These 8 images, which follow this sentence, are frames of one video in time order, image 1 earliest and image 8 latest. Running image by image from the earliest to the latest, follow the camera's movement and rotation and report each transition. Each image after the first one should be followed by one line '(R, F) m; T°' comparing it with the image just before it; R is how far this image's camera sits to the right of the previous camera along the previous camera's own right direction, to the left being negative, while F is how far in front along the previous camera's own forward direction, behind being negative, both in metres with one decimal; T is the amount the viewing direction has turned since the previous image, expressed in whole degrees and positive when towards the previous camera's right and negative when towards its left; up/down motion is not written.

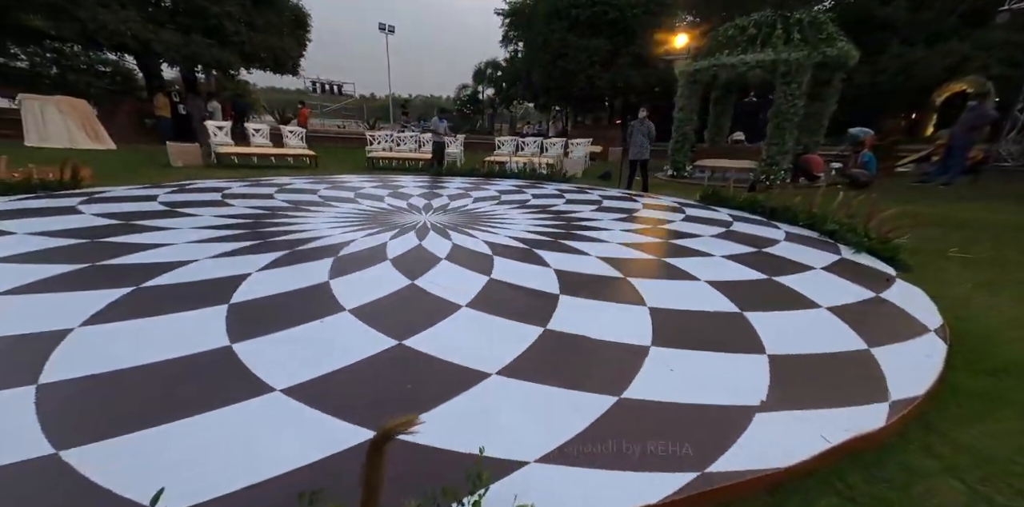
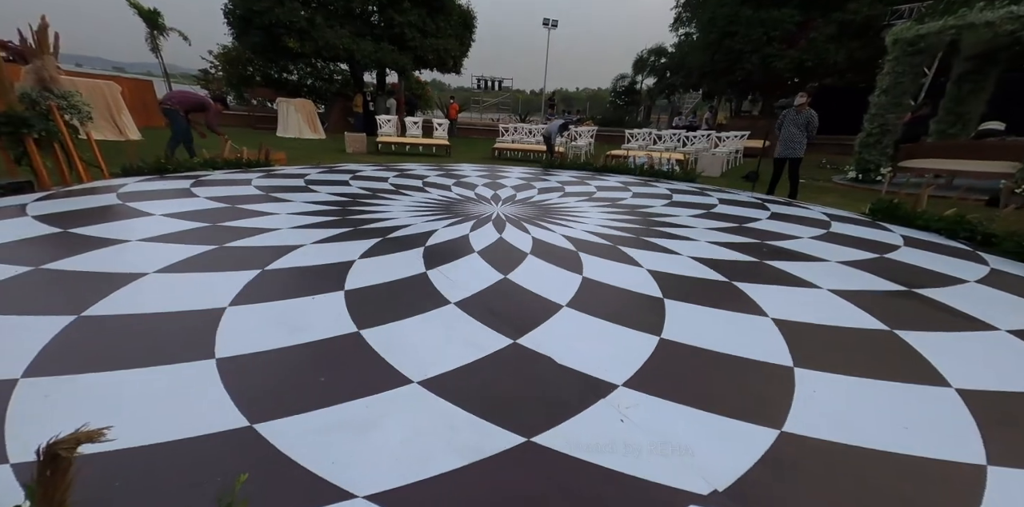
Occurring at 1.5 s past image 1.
(+0.7, +0.3) m; -21°
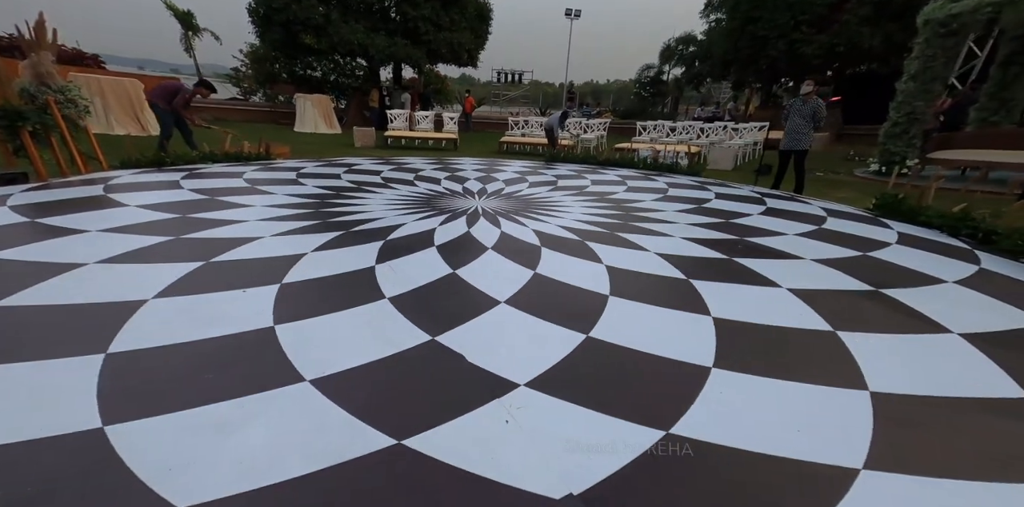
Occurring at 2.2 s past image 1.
(+0.4, 0.0) m; -3°
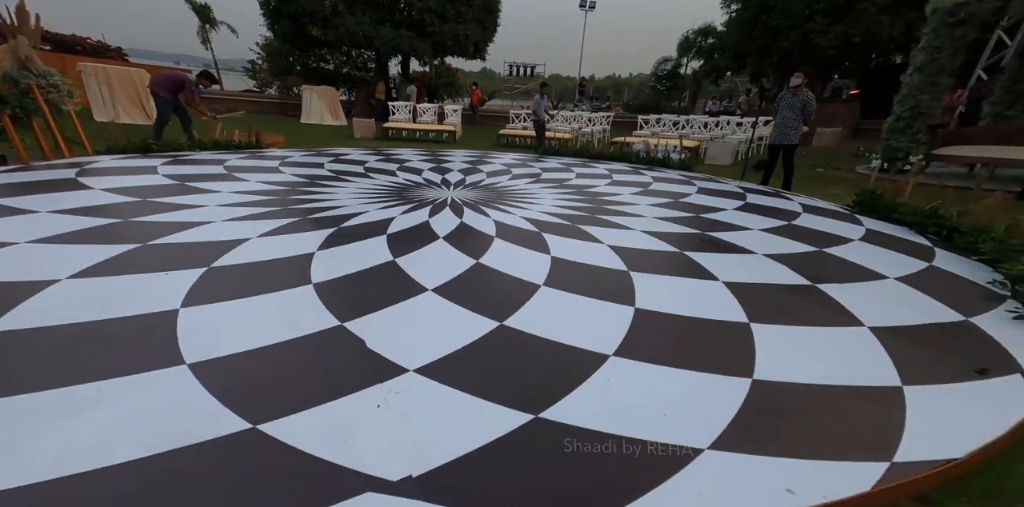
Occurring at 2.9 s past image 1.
(+0.4, 0.0) m; -2°
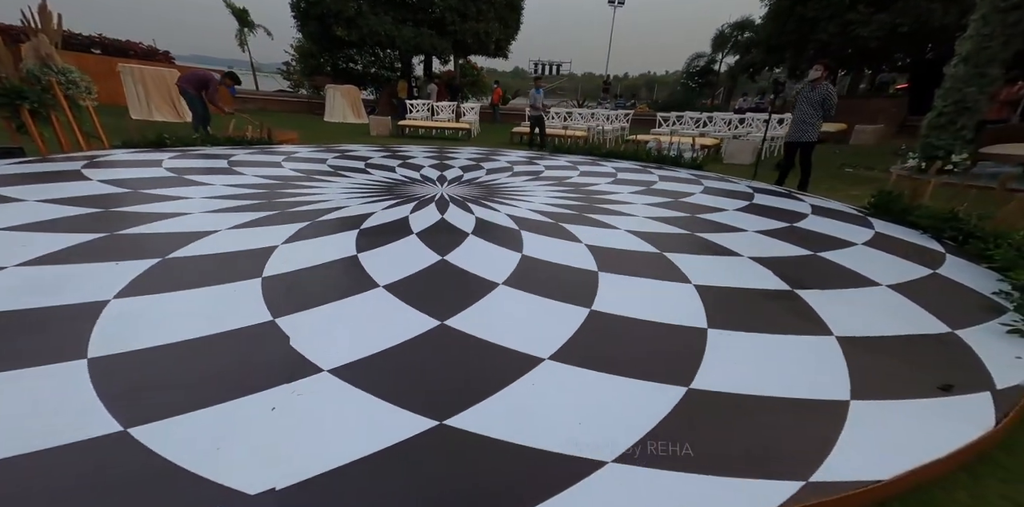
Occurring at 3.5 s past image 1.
(+0.4, +0.1) m; -4°
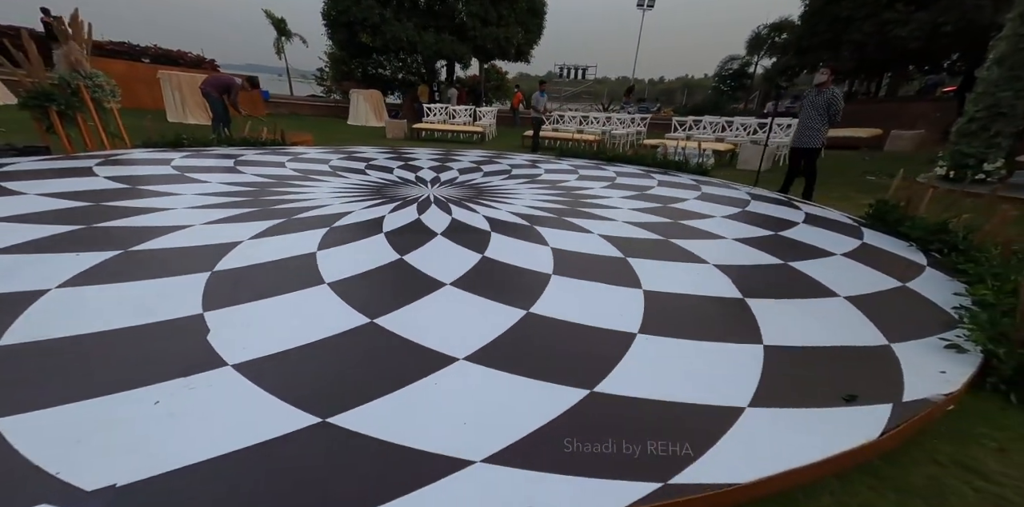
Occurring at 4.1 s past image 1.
(+0.4, 0.0) m; -4°
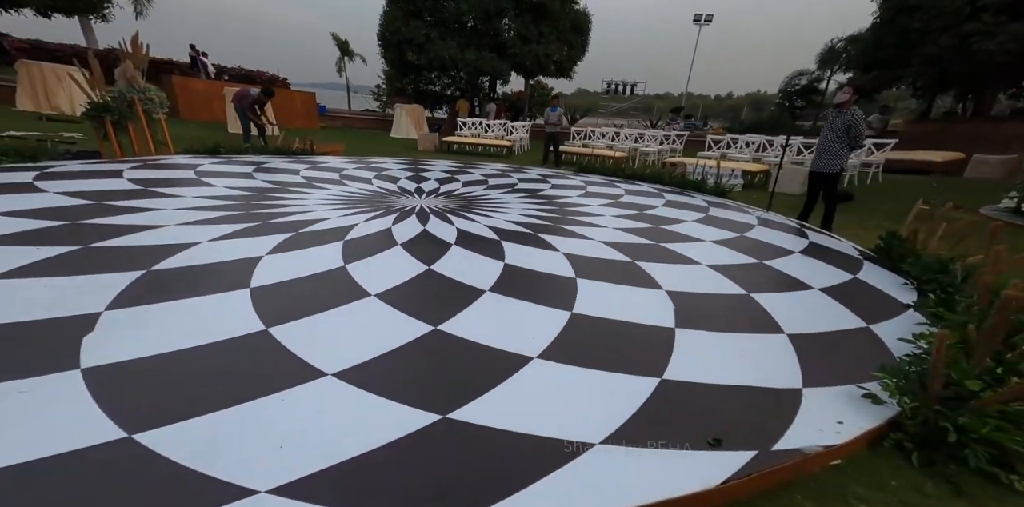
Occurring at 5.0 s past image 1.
(+0.6, +0.1) m; -7°
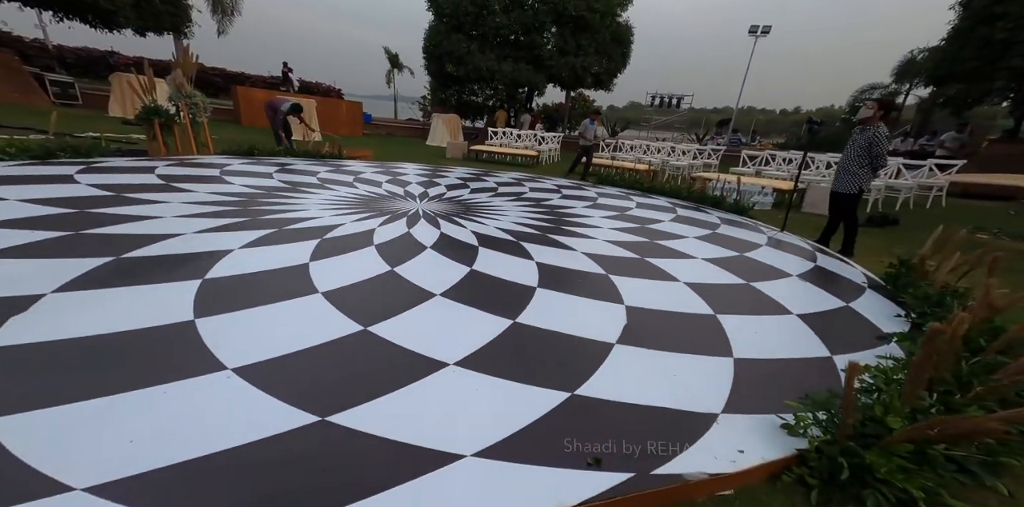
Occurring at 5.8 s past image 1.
(+0.5, +0.1) m; -6°
